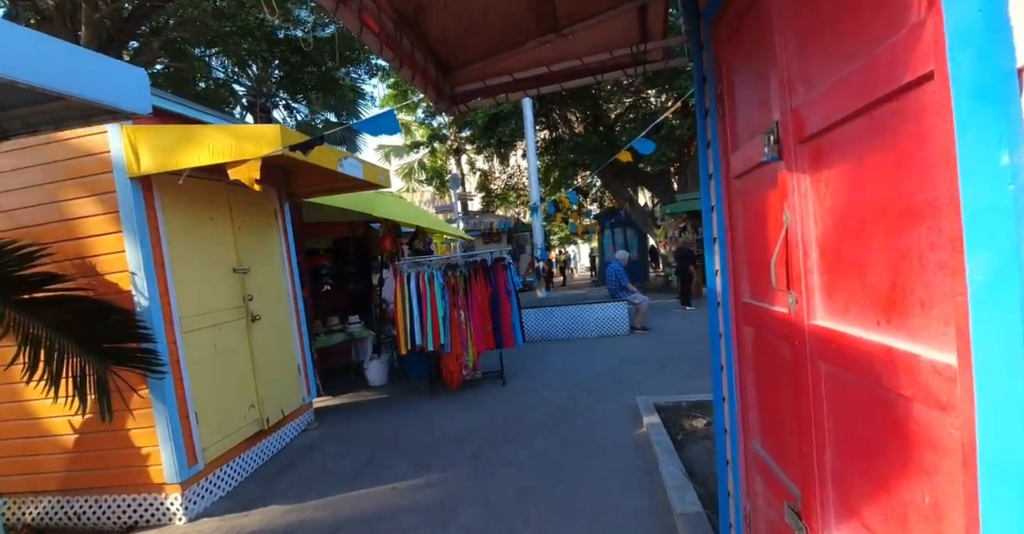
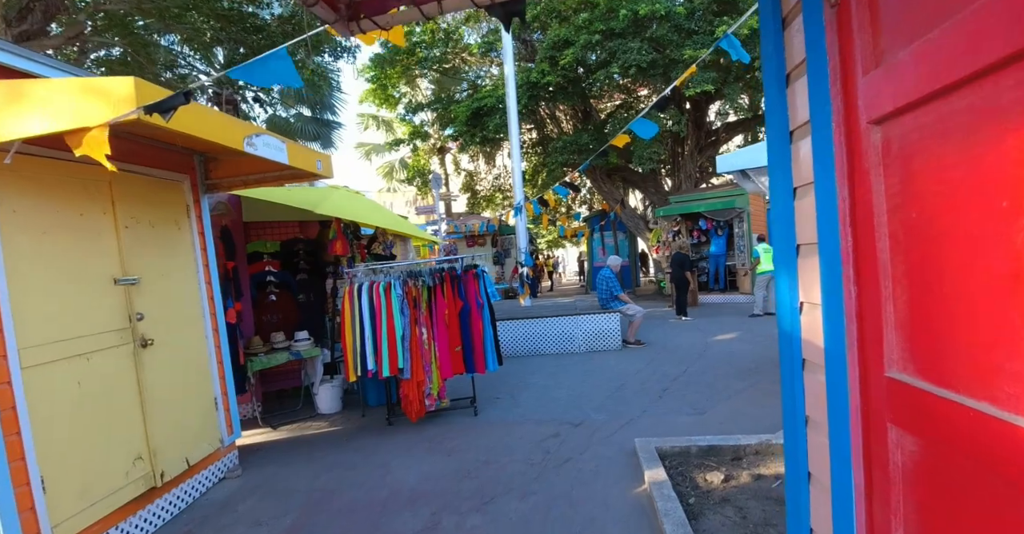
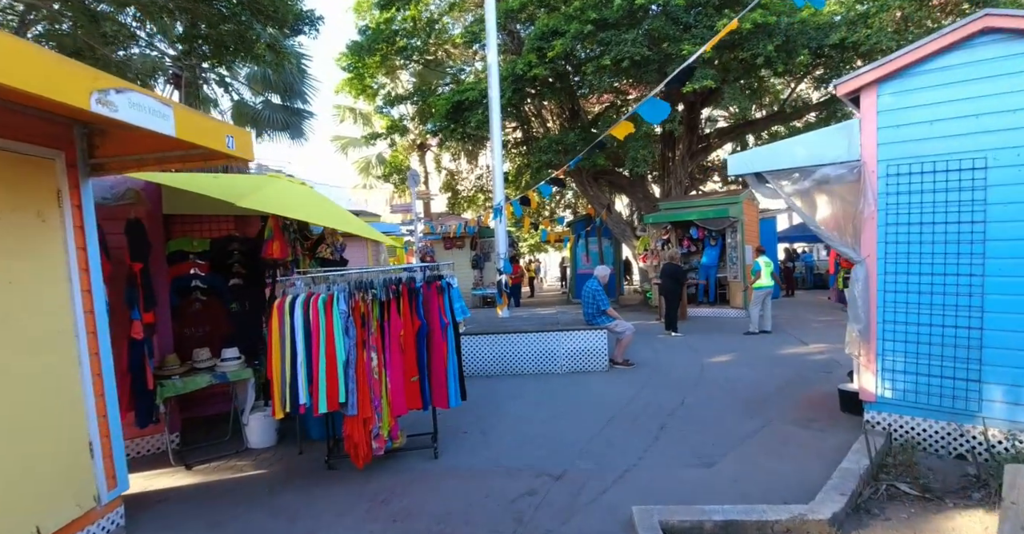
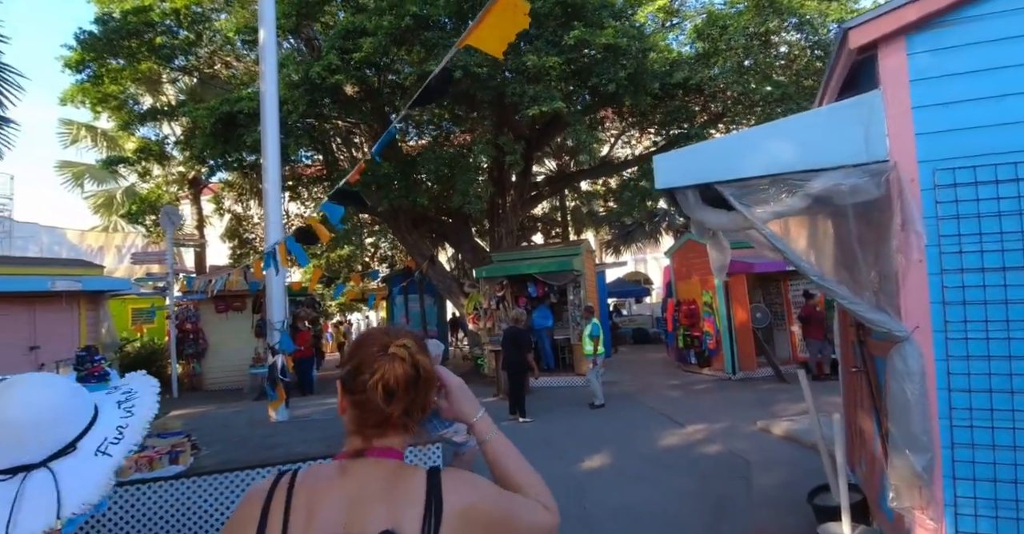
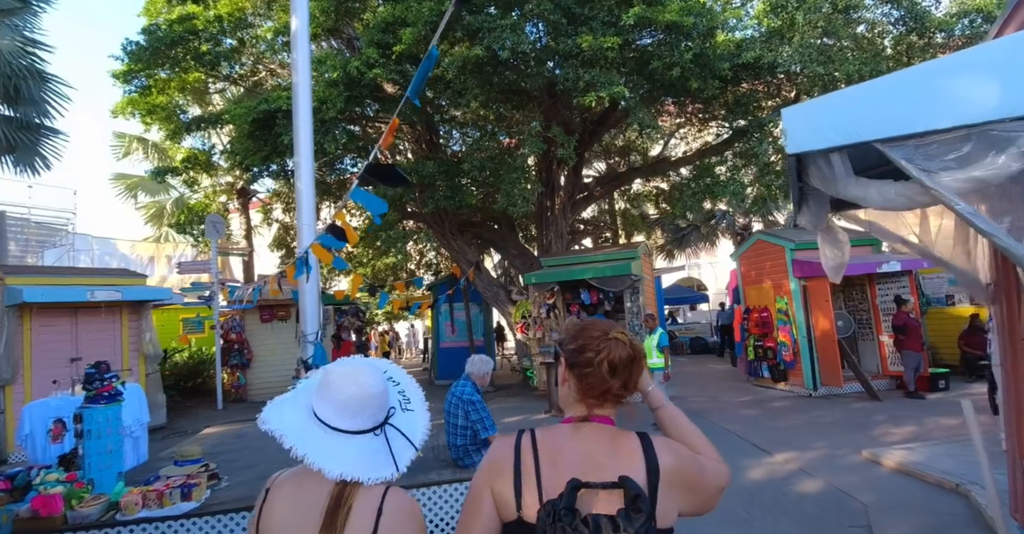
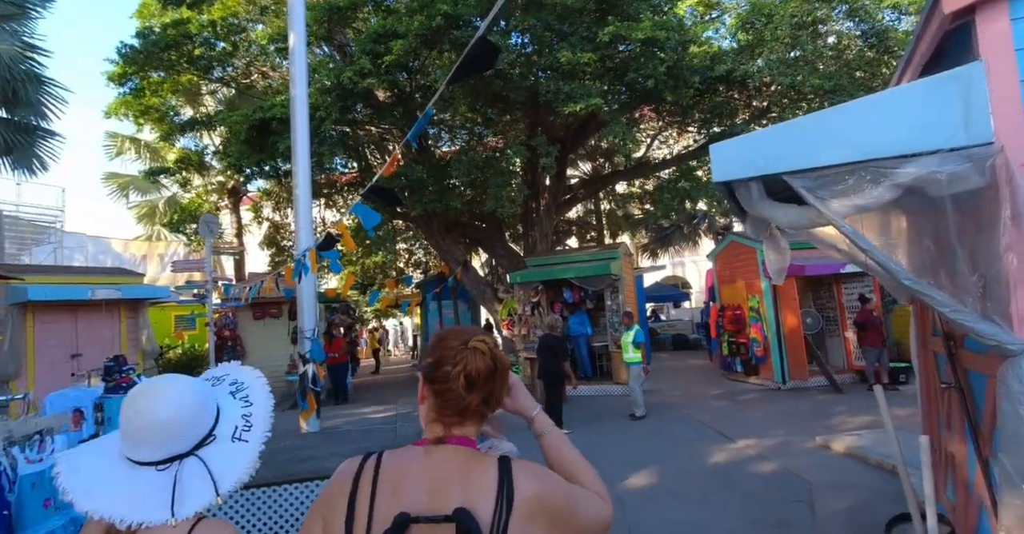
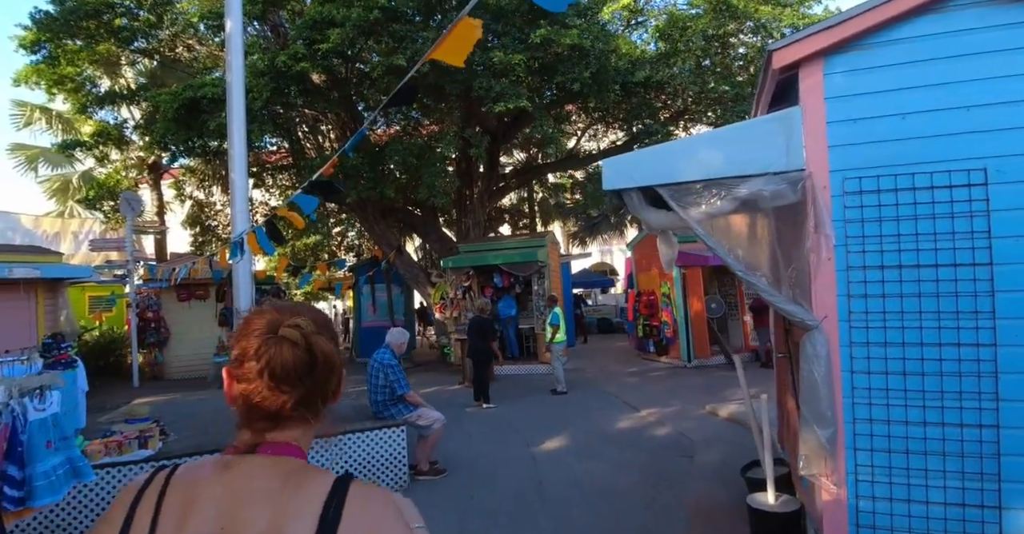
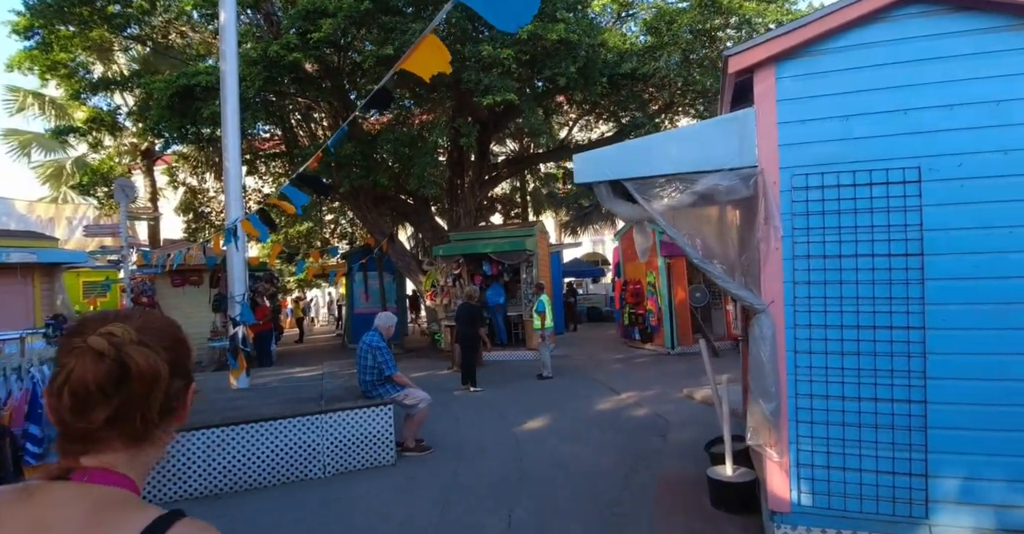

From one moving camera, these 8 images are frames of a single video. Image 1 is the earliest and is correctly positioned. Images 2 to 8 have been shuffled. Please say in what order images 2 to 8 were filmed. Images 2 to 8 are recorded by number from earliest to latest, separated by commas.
2, 3, 8, 7, 4, 6, 5
